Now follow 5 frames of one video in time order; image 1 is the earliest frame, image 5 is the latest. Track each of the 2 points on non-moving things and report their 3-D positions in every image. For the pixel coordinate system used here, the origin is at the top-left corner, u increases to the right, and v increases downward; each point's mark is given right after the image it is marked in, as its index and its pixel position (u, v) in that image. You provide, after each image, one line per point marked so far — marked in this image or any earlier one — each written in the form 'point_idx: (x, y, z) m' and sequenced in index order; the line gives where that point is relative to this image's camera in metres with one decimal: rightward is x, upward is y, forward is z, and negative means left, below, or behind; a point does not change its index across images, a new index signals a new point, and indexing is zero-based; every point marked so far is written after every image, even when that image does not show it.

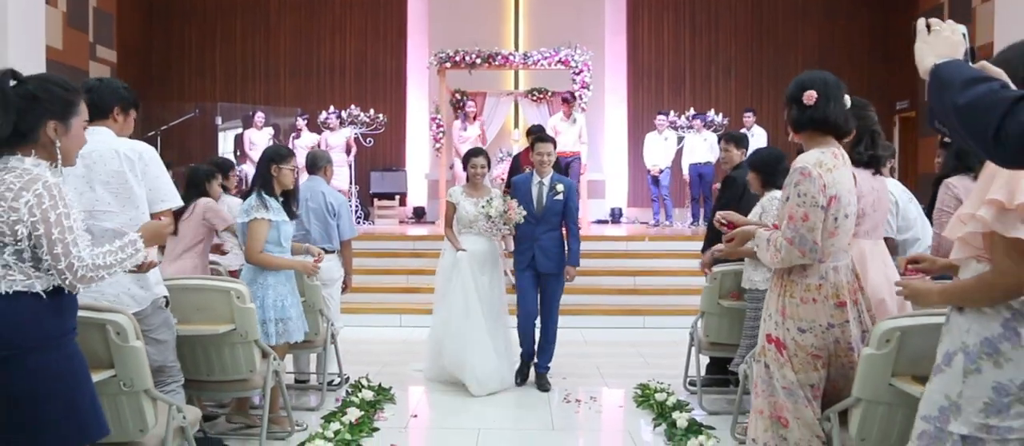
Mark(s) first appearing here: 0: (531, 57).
0: (+0.3, +2.4, +12.6) m
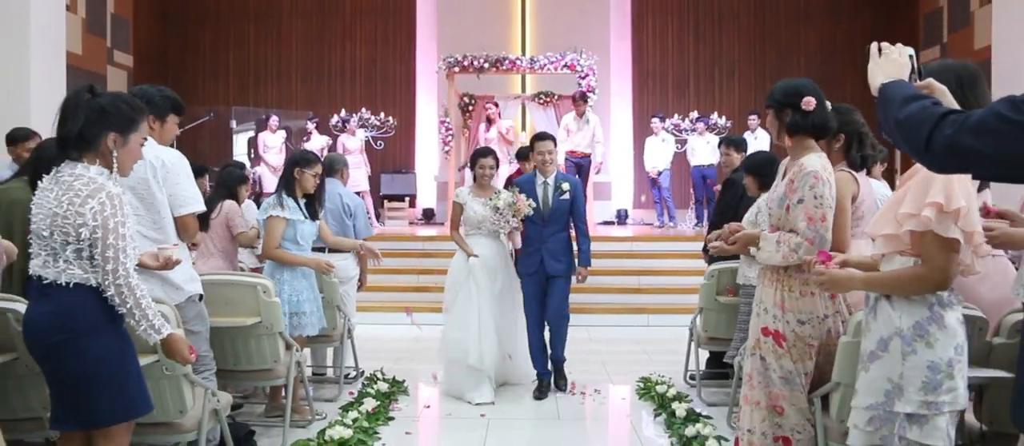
0: (+0.4, +2.4, +12.8) m
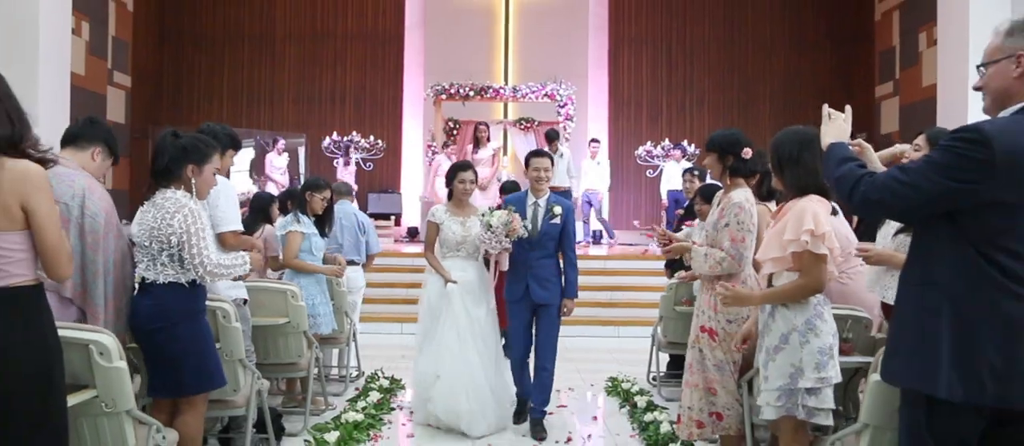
0: (+0.1, +2.1, +13.6) m
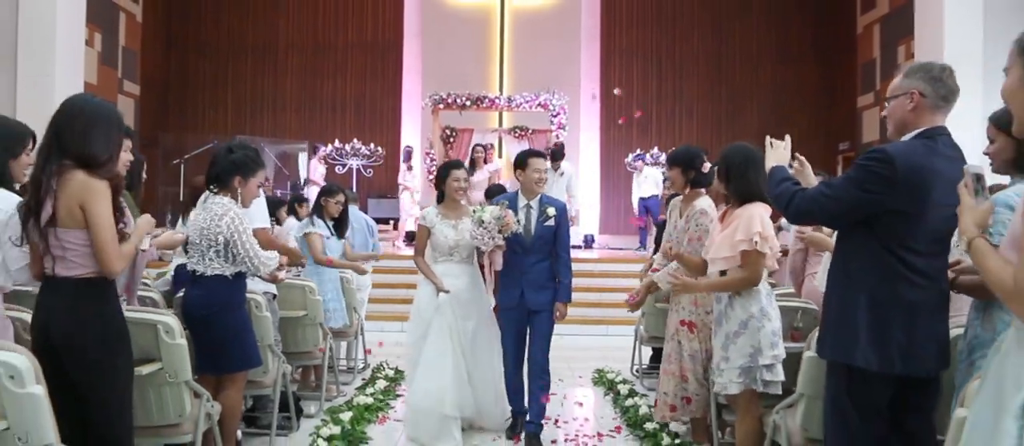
0: (0.0, +2.0, +14.2) m
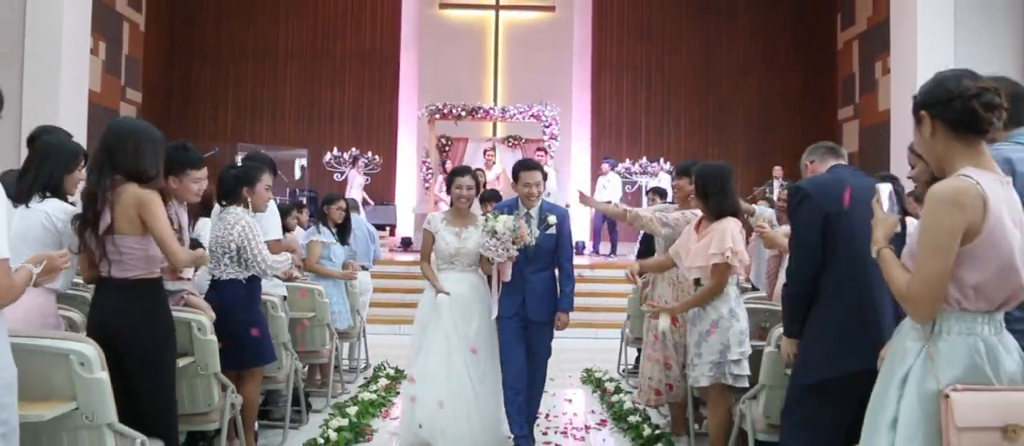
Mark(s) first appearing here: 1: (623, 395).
0: (-0.1, +1.9, +14.6) m
1: (+0.7, -1.2, +5.8) m
